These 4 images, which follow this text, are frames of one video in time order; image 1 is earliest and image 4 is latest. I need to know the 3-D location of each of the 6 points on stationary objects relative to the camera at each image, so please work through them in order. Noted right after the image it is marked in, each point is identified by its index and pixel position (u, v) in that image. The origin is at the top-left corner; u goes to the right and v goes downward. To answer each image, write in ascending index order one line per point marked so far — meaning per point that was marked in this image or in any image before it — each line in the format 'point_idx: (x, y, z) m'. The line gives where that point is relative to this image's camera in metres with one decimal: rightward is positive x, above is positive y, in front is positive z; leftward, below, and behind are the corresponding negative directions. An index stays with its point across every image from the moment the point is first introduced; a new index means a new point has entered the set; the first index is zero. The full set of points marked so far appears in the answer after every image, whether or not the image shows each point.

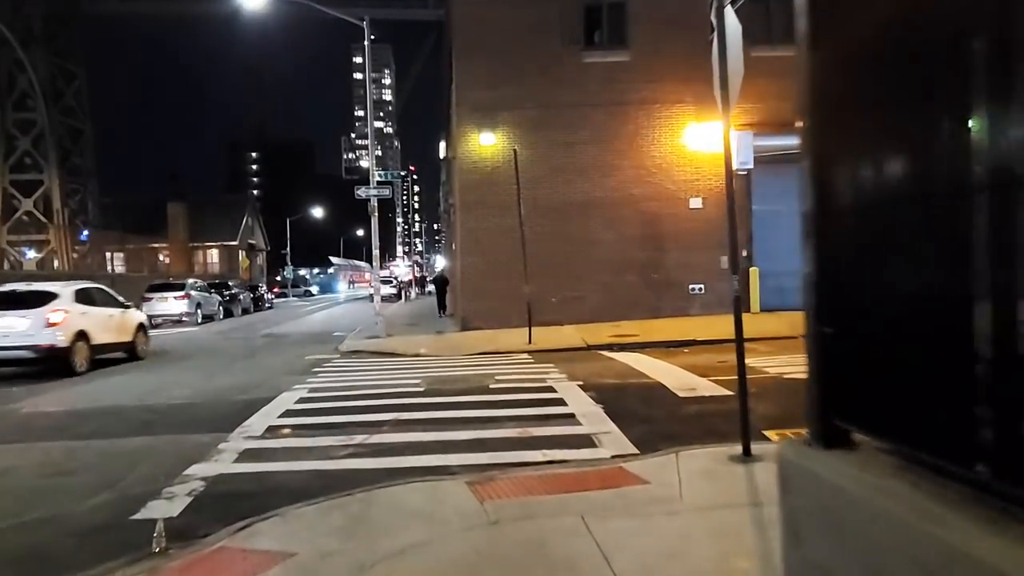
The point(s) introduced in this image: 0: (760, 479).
0: (+2.1, -1.6, +6.5) m
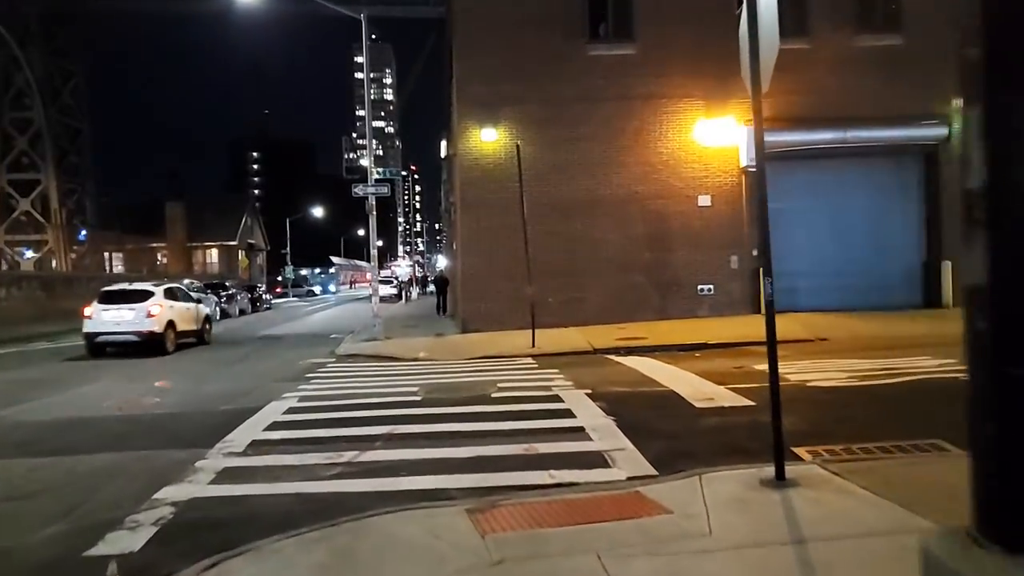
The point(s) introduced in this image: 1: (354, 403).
0: (+2.2, -1.7, +5.7) m
1: (-2.4, -1.7, +11.4) m
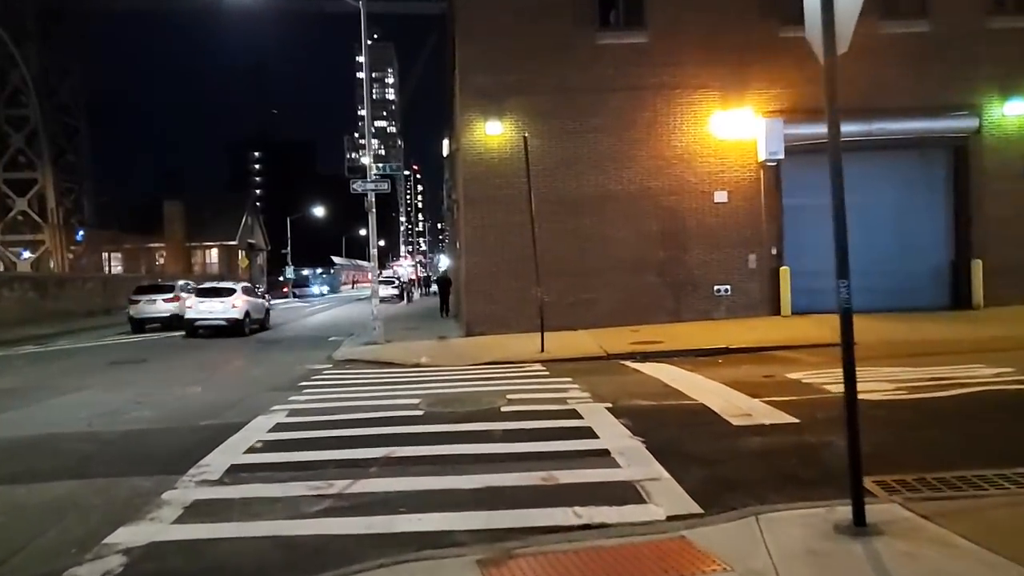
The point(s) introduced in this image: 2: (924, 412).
0: (+2.3, -1.7, +4.6) m
1: (-2.2, -1.8, +10.3) m
2: (+4.9, -1.5, +9.0) m
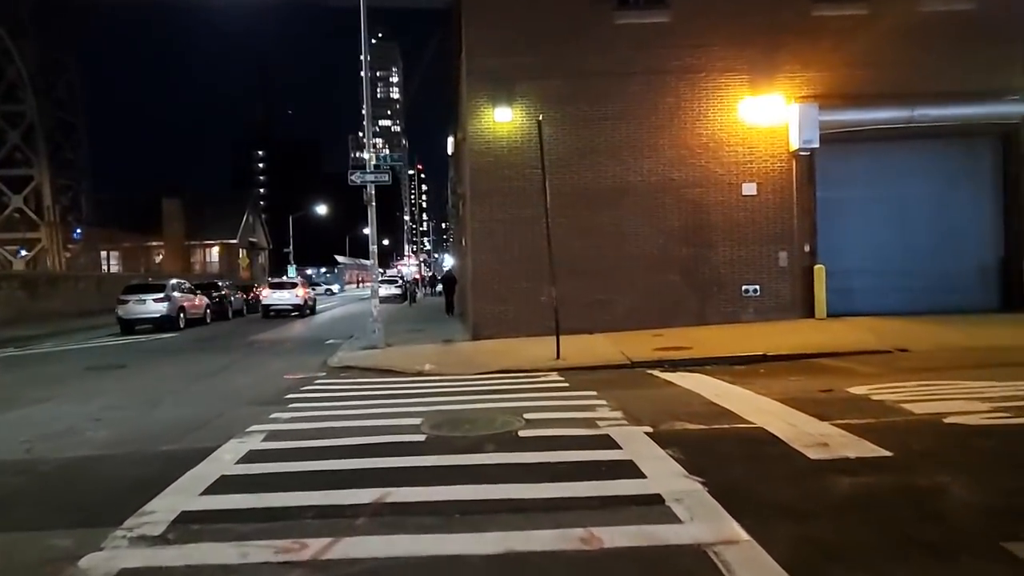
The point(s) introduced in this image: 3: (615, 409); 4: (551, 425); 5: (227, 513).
0: (+2.5, -1.7, +2.9) m
1: (-2.0, -1.8, +8.6) m
2: (+5.1, -1.5, +7.3) m
3: (+1.4, -1.6, +10.0) m
4: (+0.5, -1.6, +9.1) m
5: (-2.4, -1.9, +6.3) m
